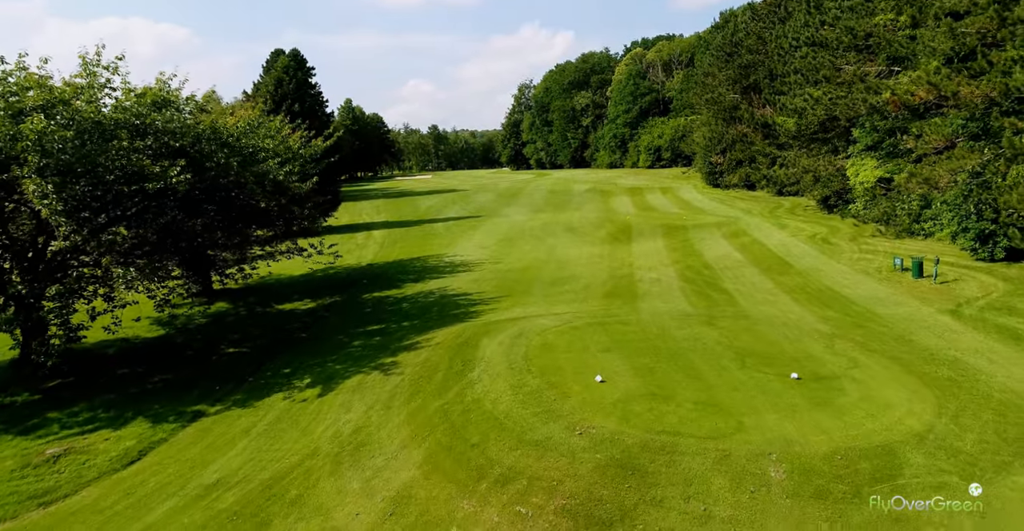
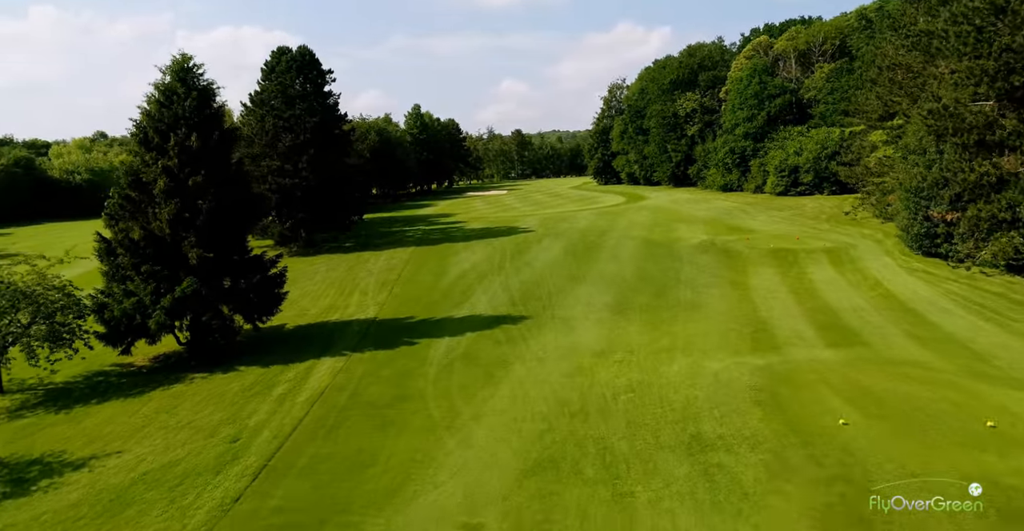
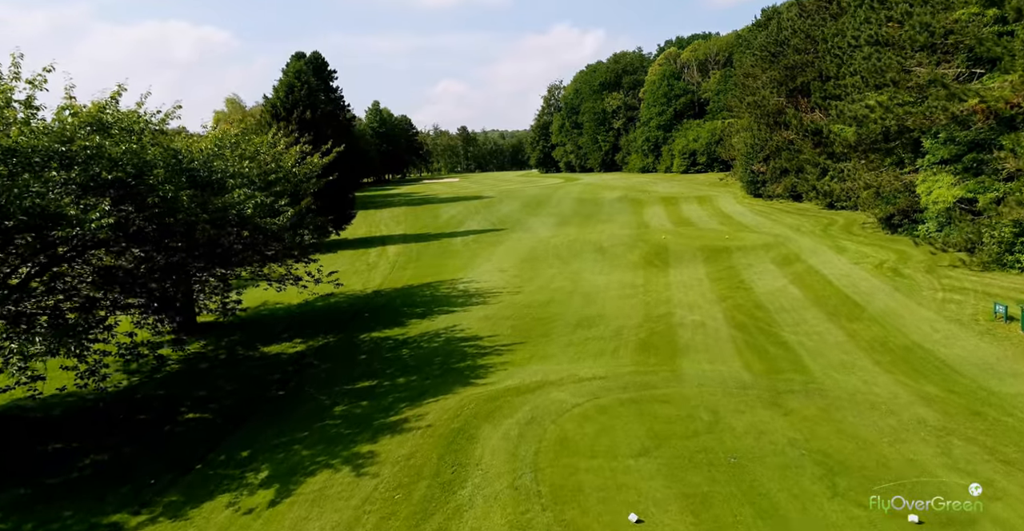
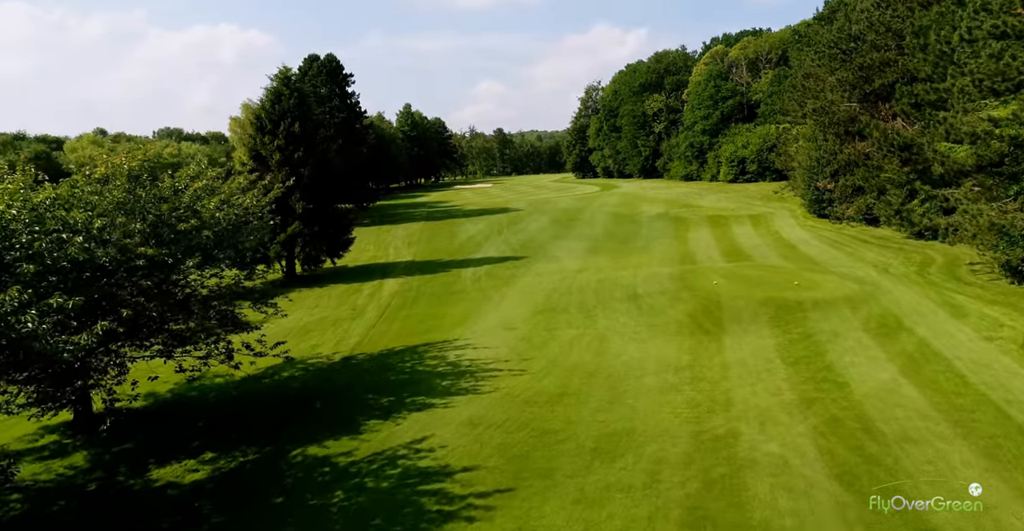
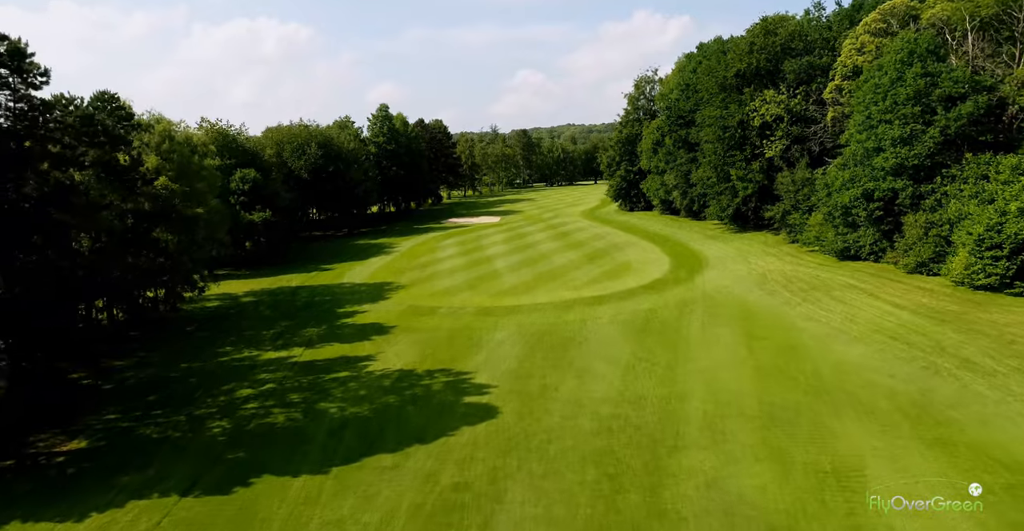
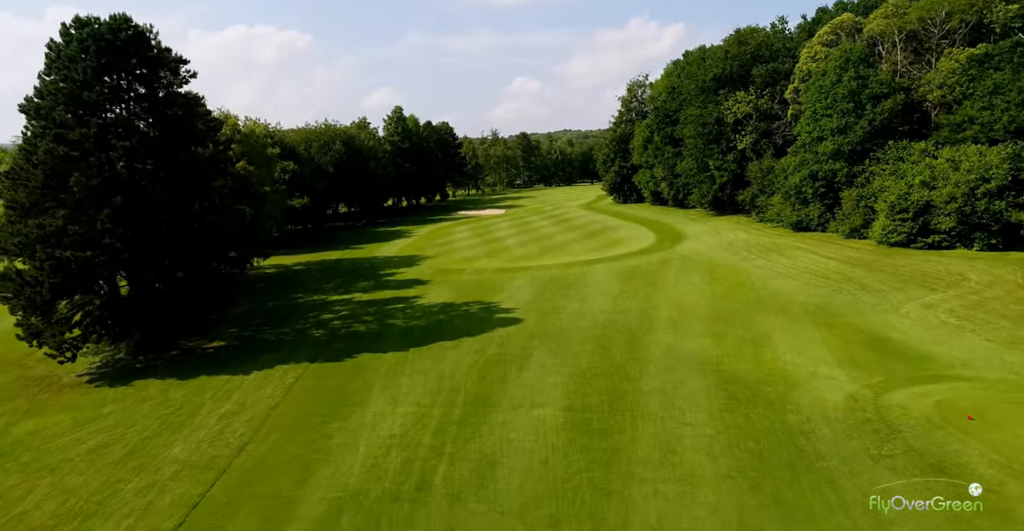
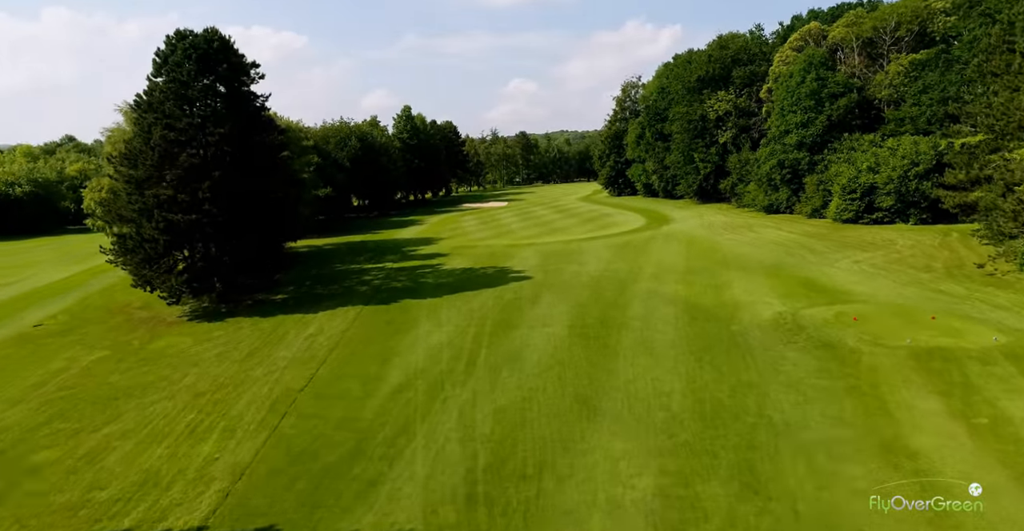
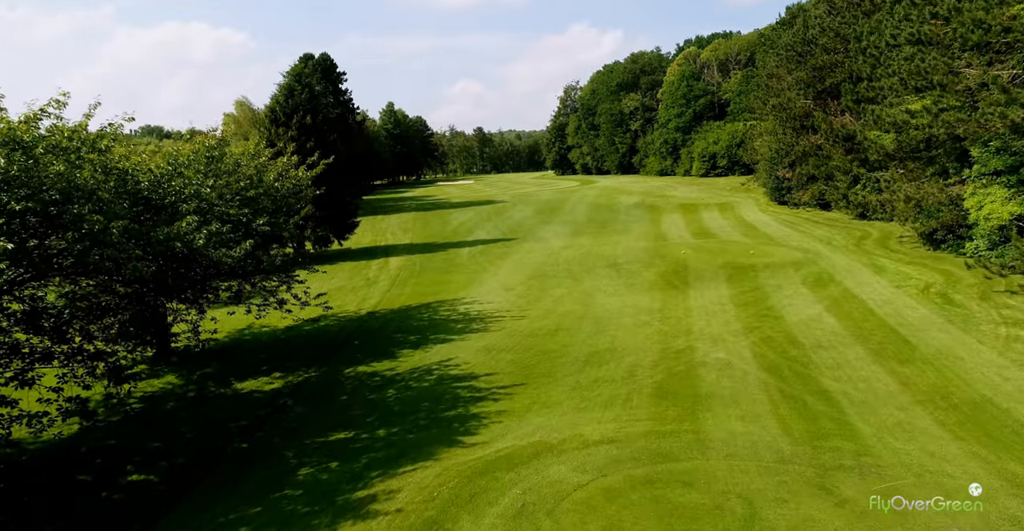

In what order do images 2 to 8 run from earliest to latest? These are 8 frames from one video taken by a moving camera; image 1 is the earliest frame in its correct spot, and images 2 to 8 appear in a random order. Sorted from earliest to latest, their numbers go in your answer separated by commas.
3, 8, 4, 2, 7, 6, 5
